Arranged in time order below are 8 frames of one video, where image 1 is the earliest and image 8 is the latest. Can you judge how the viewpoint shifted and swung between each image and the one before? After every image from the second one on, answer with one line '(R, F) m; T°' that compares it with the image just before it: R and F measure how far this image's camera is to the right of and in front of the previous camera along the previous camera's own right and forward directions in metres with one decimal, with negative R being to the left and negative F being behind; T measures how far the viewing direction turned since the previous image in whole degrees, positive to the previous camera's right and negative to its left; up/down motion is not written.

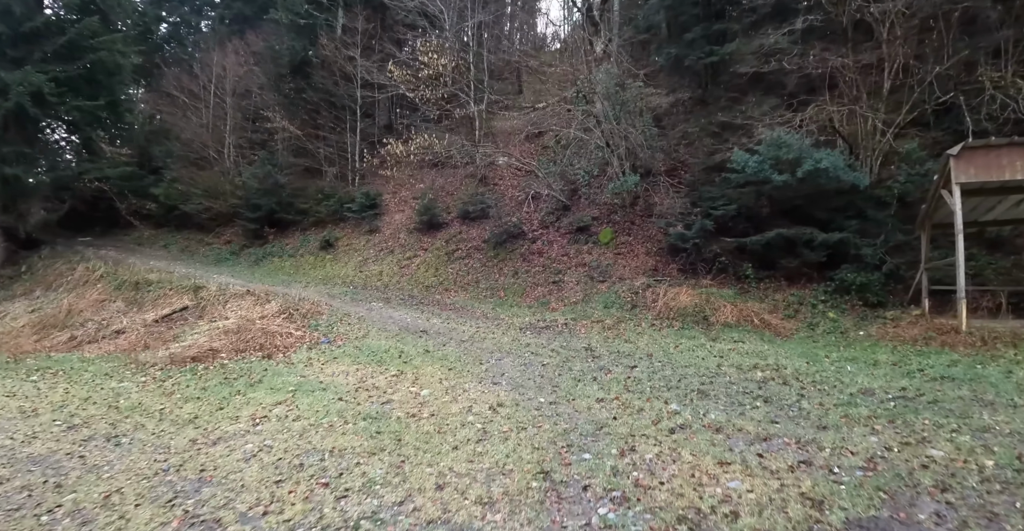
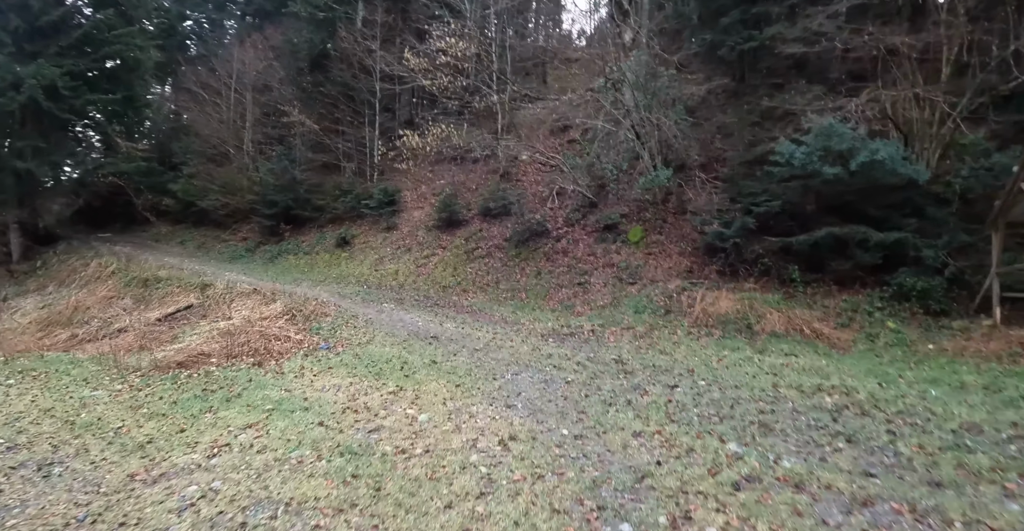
(+0.1, +1.1) m; -3°
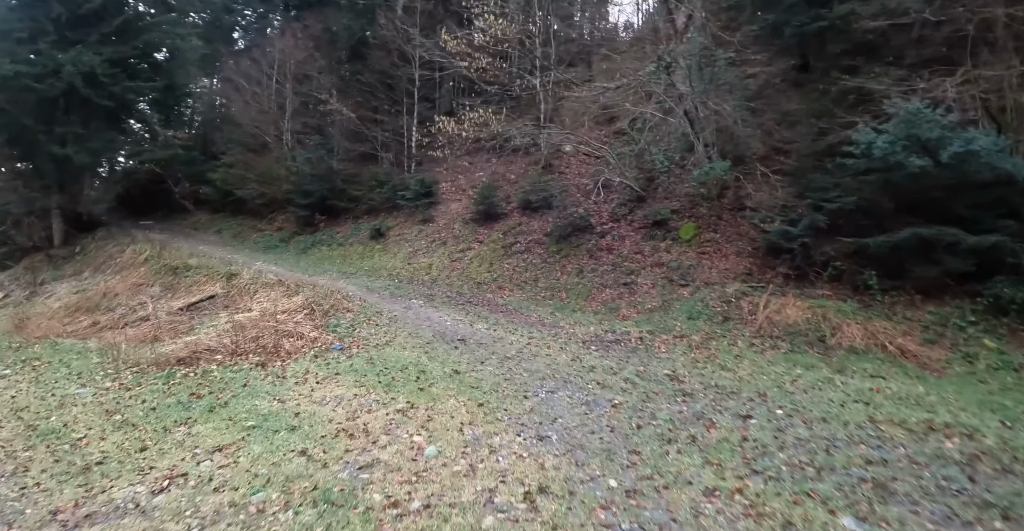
(0.0, +1.1) m; -5°
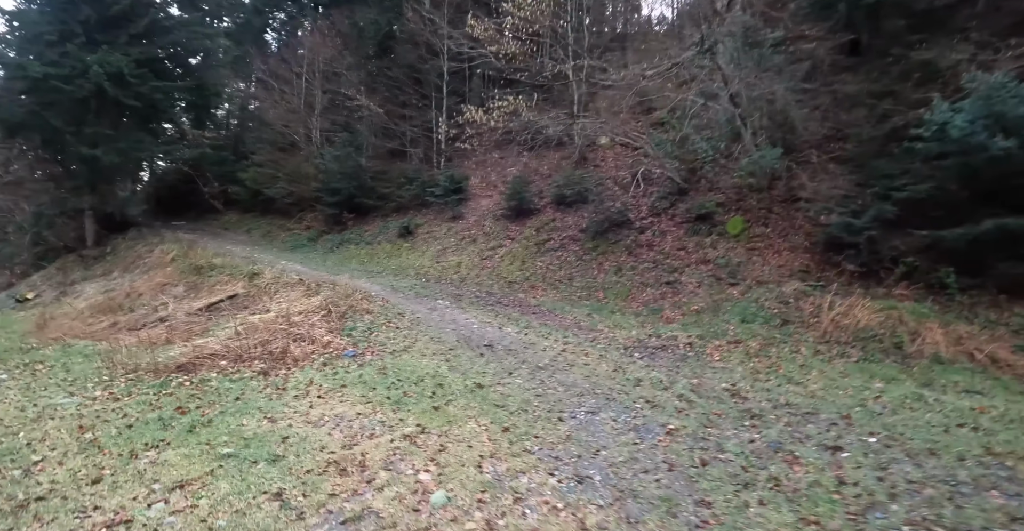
(0.0, +0.9) m; -4°
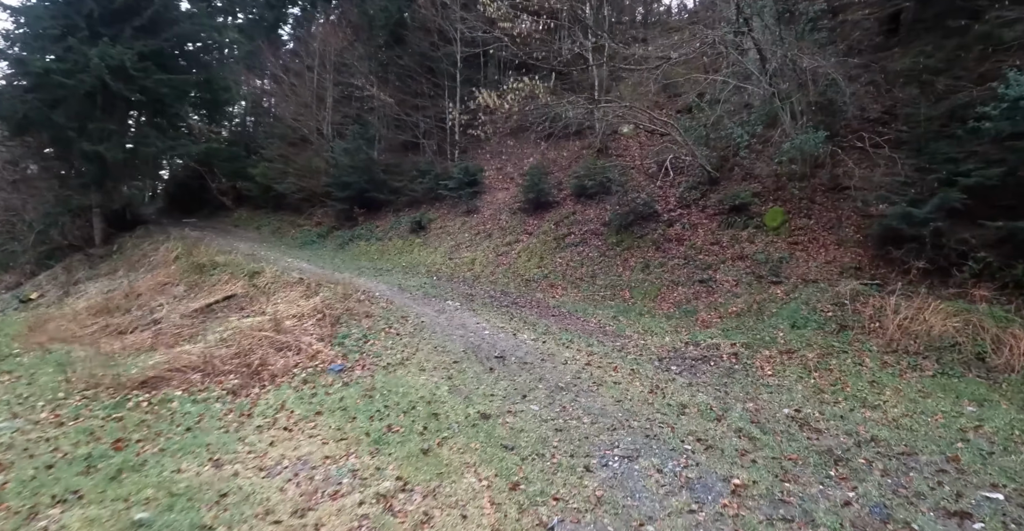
(+0.1, +1.0) m; -3°
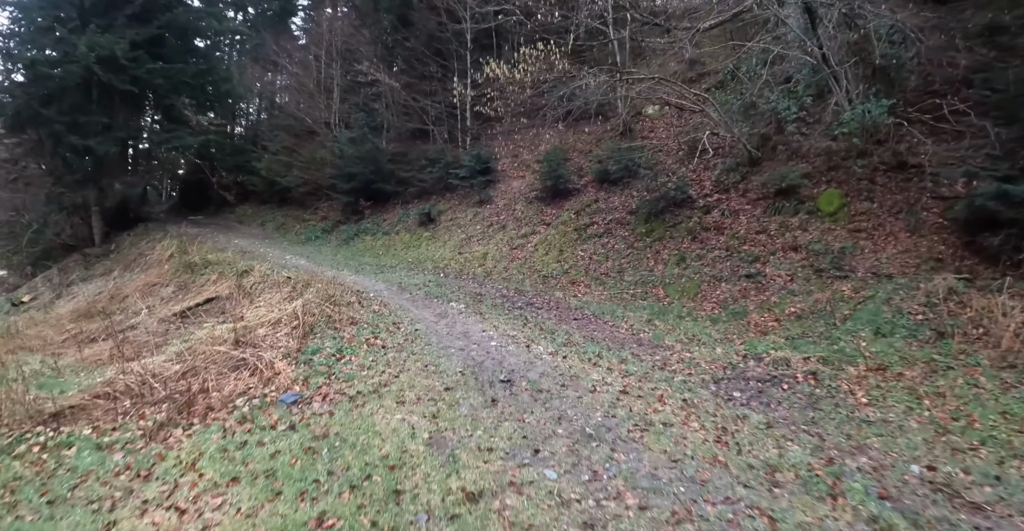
(+0.1, +1.4) m; -3°
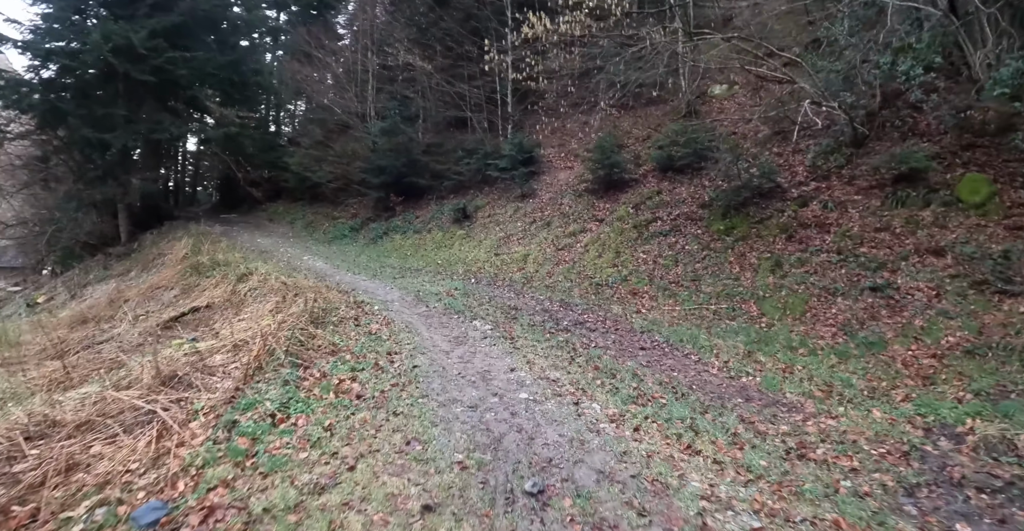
(+0.1, +2.0) m; -6°
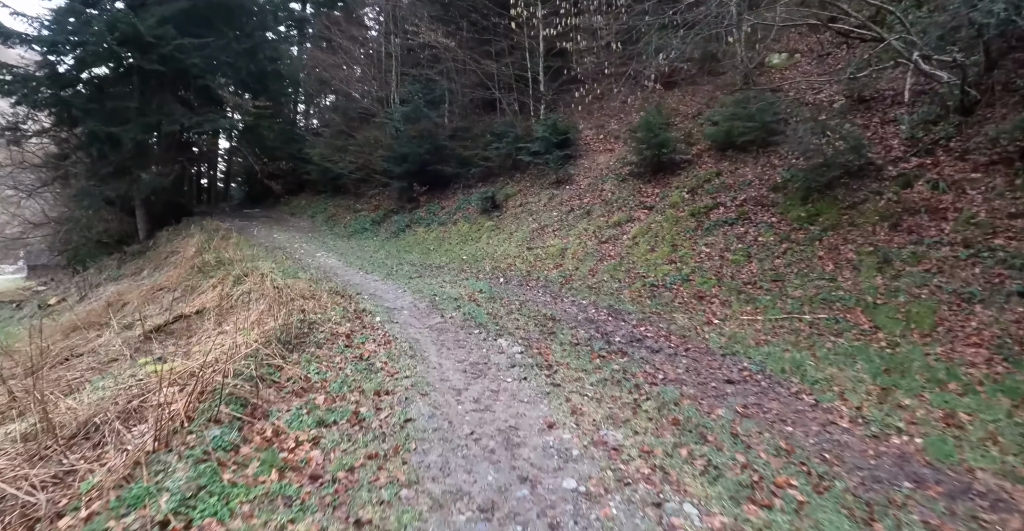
(0.0, +1.4) m; -4°
